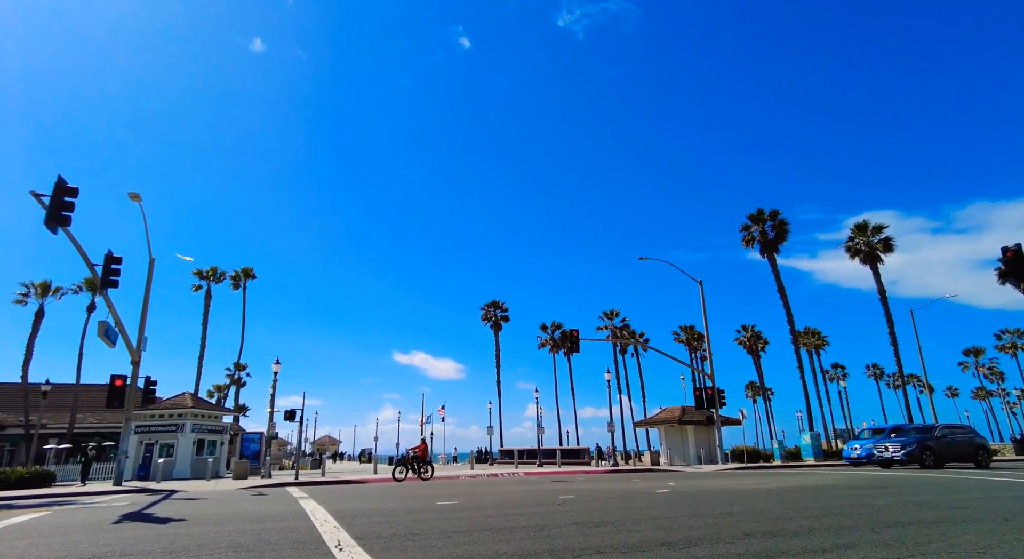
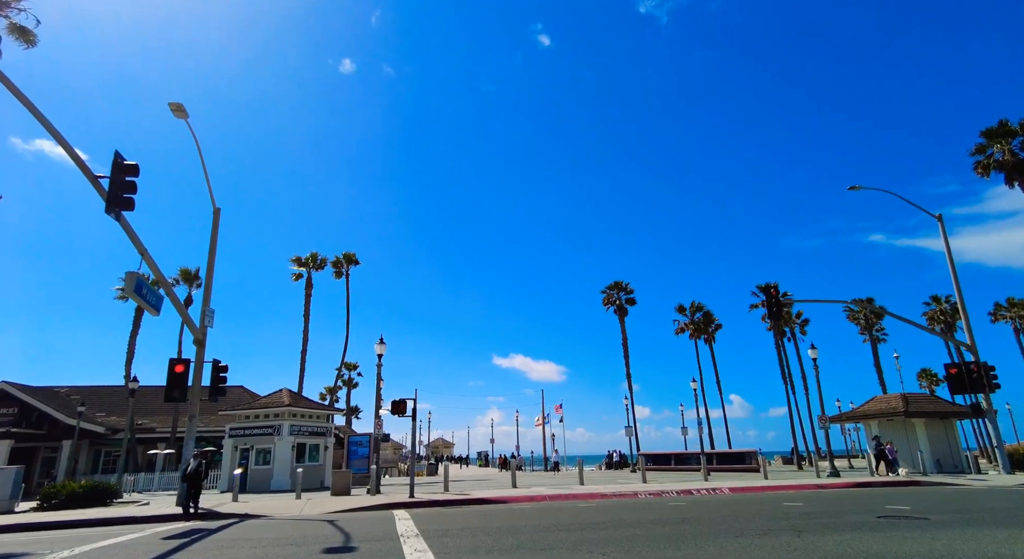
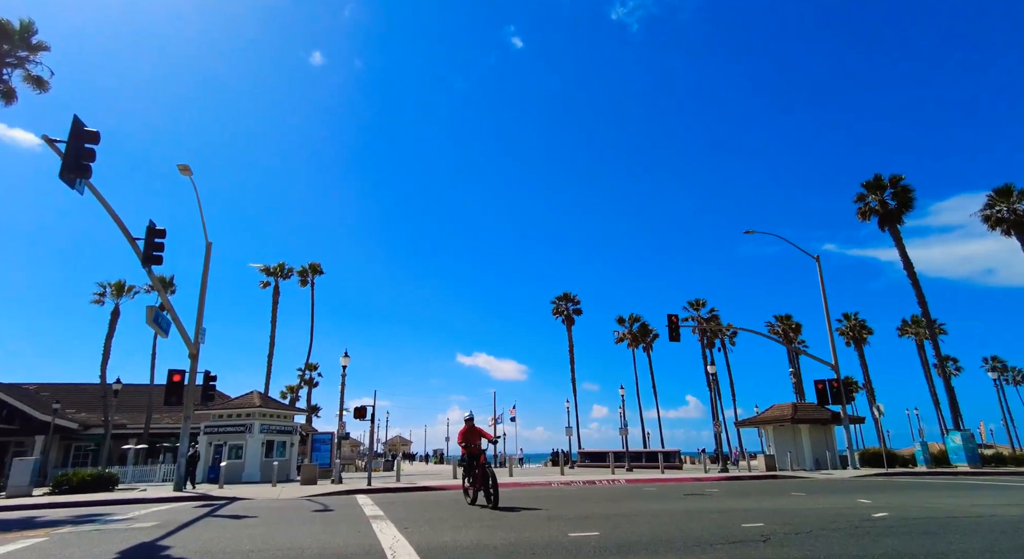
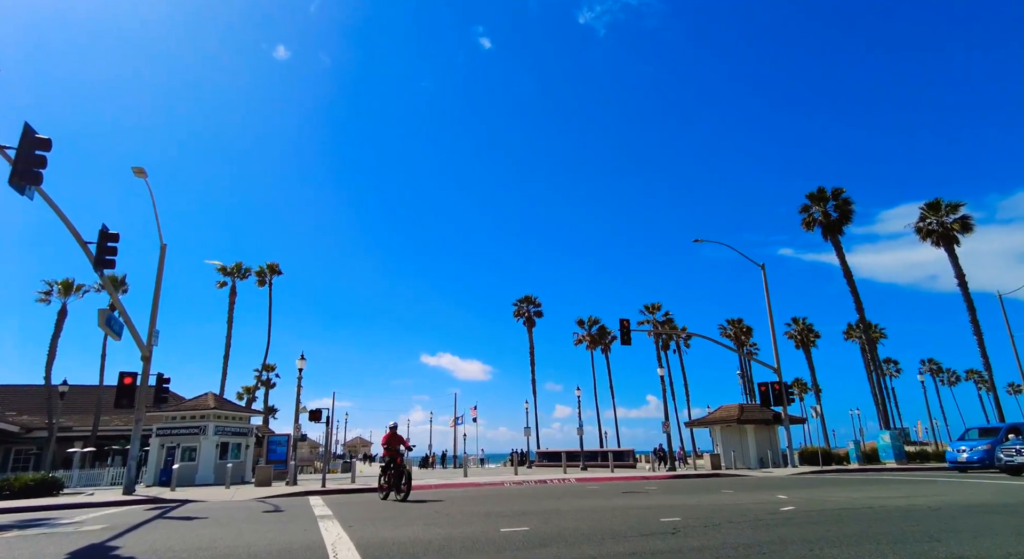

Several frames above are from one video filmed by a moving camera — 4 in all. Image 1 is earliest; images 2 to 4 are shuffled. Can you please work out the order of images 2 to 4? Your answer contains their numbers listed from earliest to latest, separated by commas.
4, 3, 2
